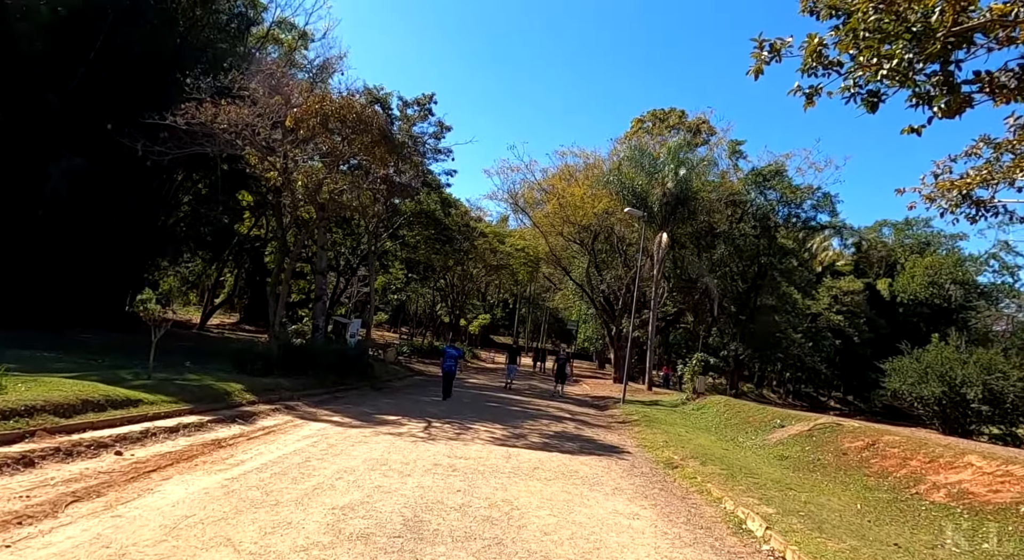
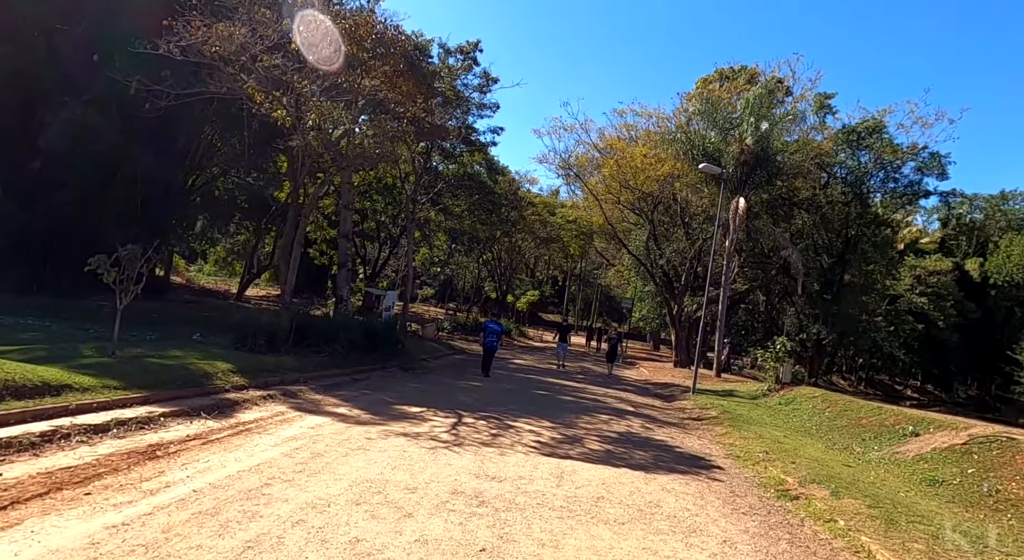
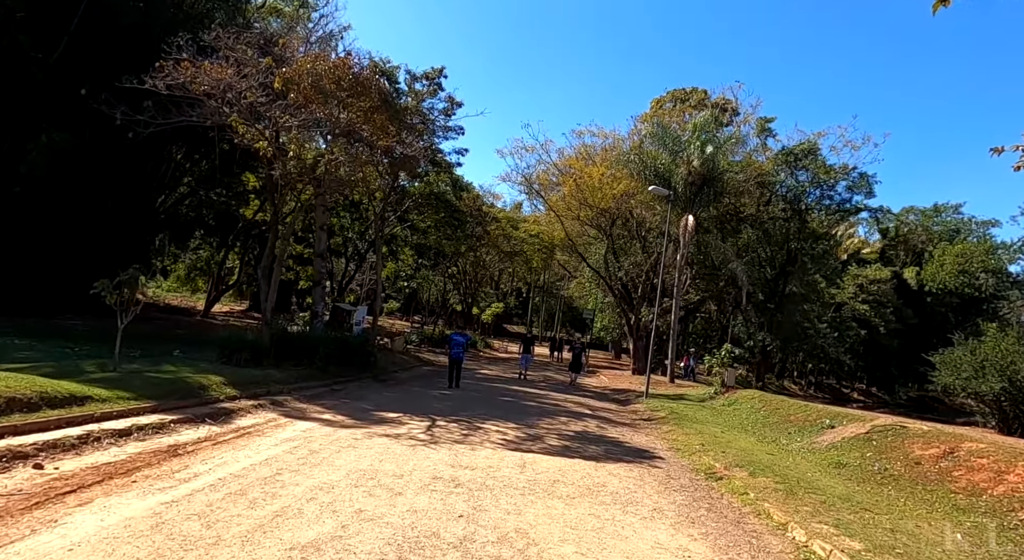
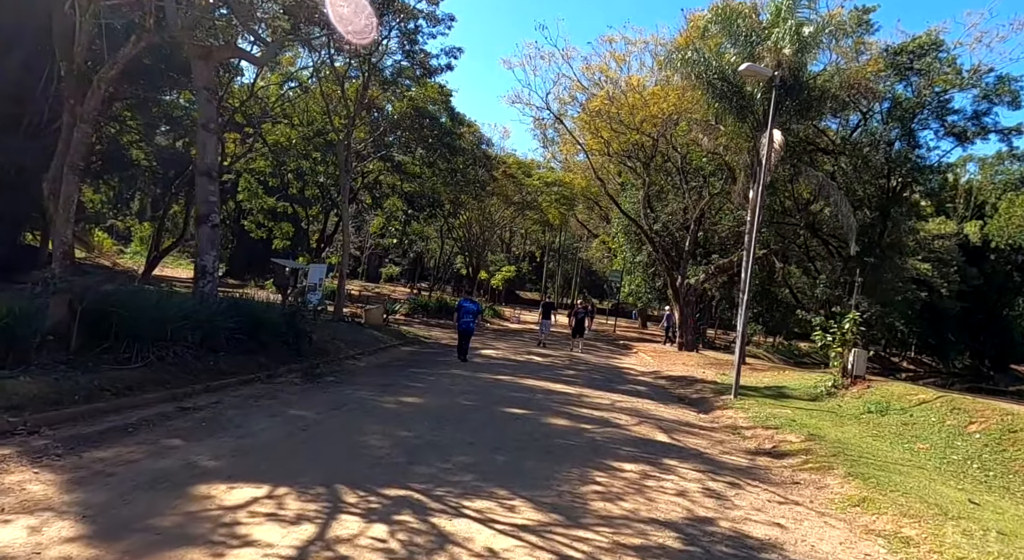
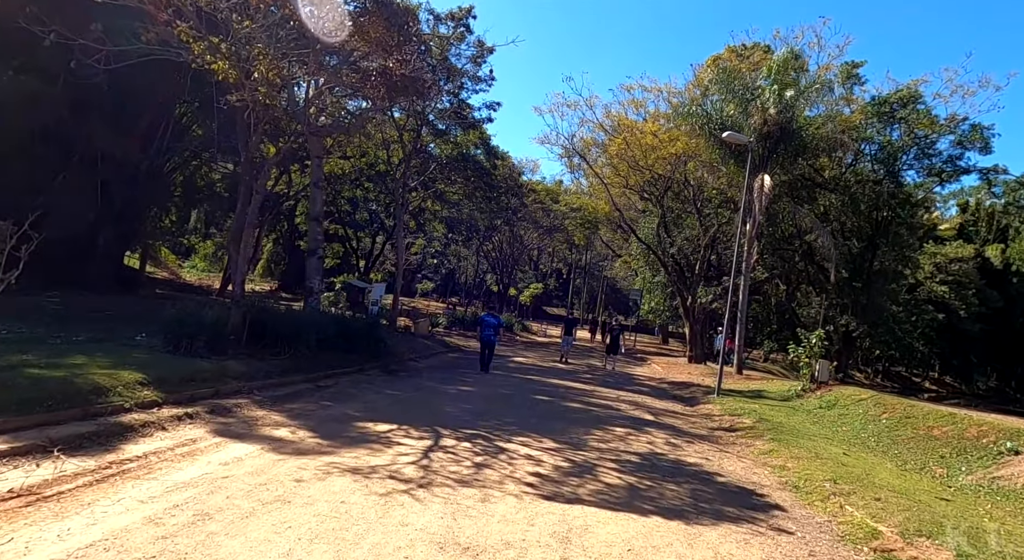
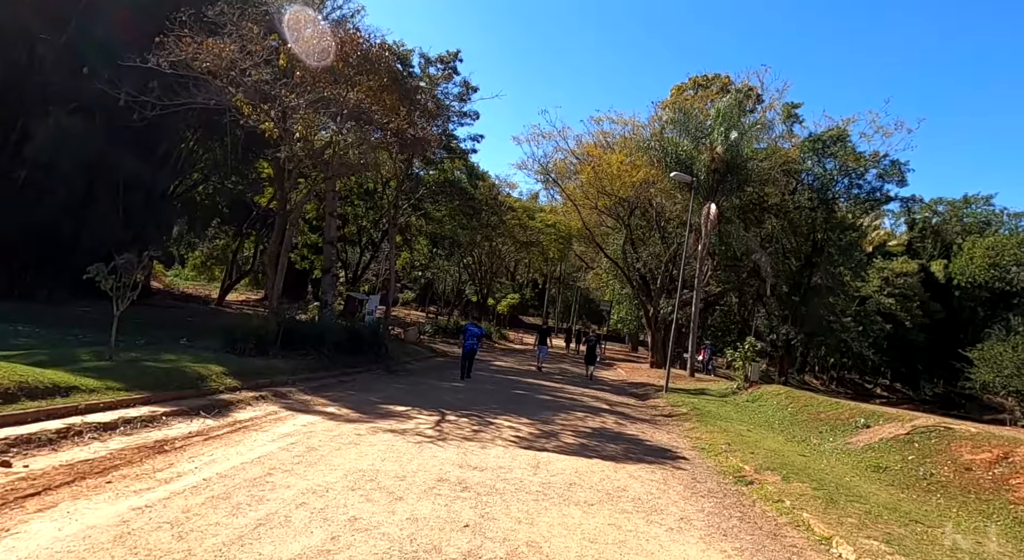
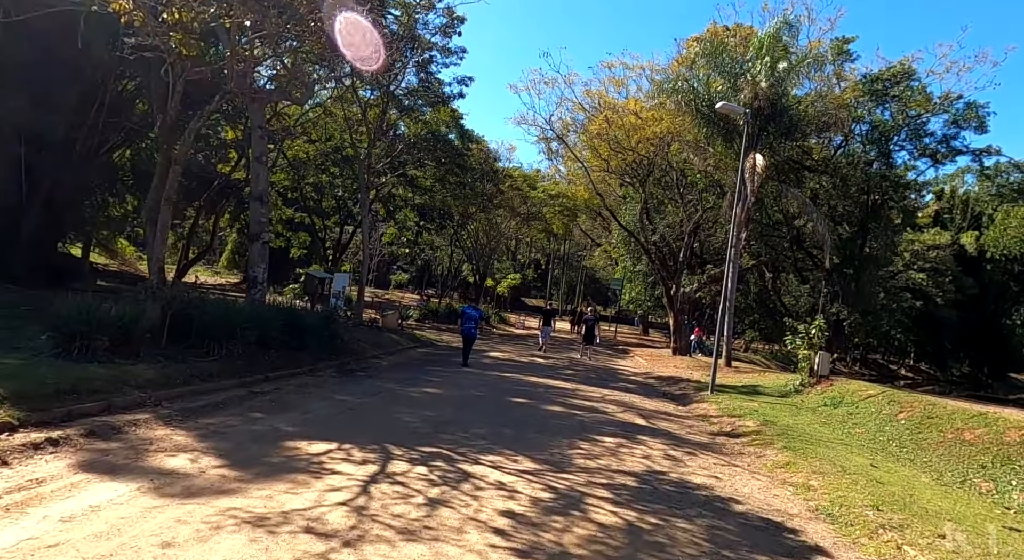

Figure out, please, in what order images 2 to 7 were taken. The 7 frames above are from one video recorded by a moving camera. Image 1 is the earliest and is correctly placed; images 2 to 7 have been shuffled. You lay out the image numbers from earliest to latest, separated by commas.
3, 6, 2, 5, 7, 4
